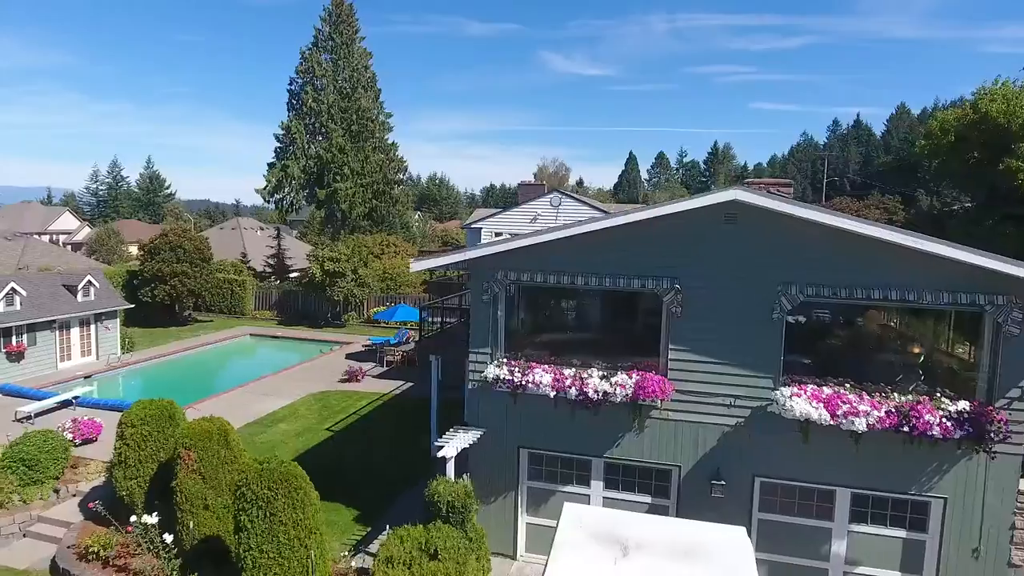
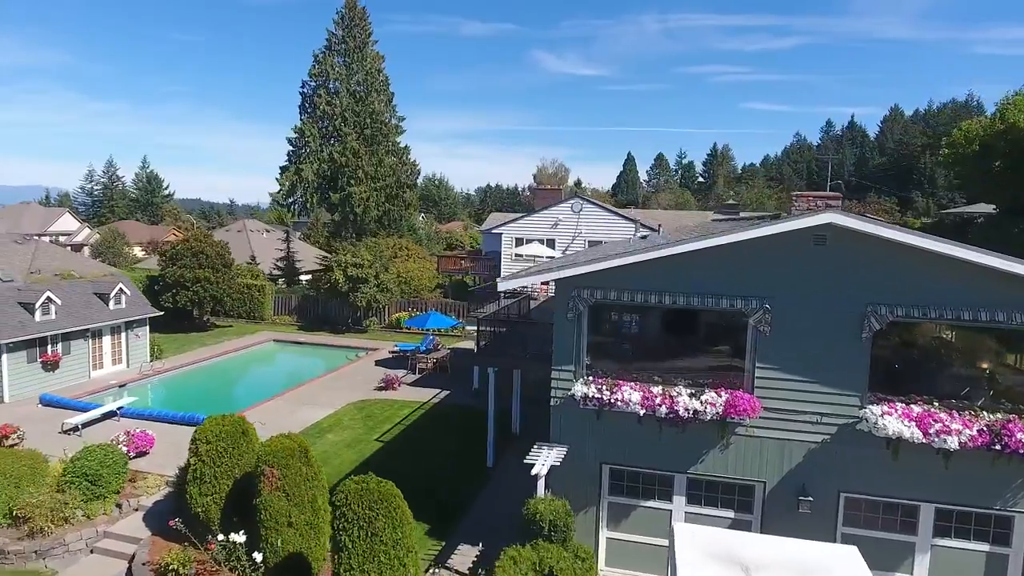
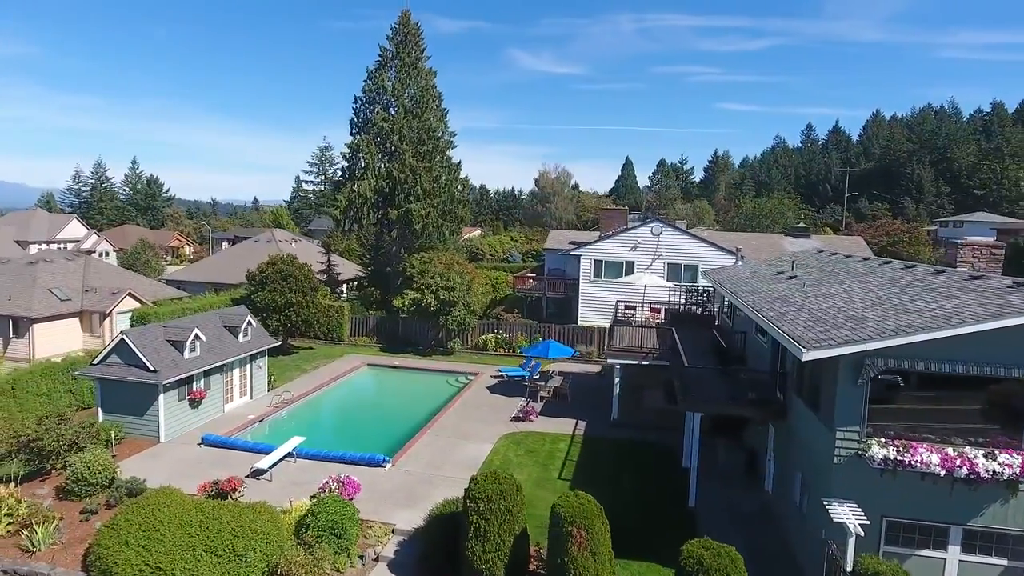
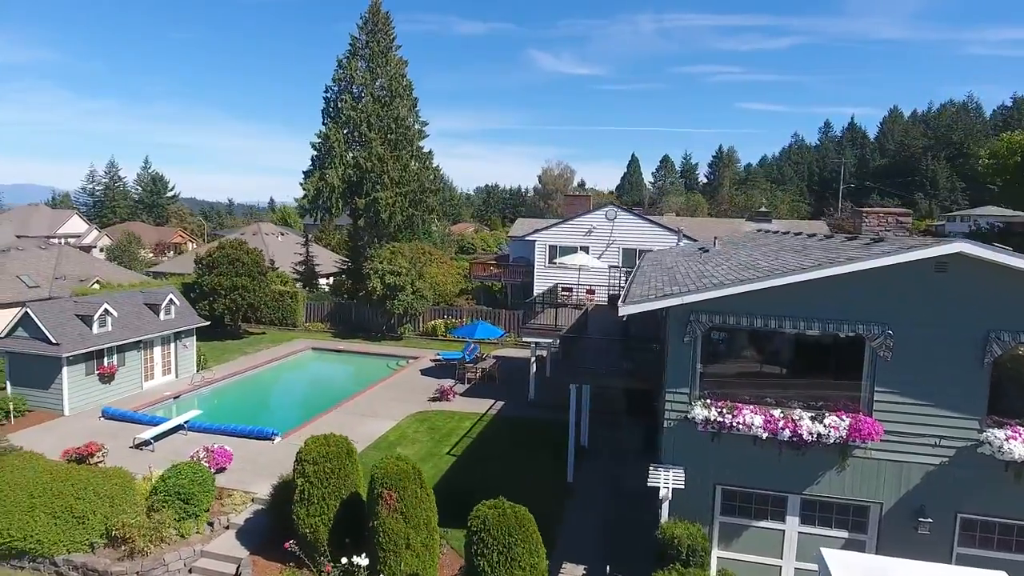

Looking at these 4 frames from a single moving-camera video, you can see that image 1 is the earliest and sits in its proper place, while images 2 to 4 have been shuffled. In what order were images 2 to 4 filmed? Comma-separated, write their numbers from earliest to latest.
2, 4, 3
